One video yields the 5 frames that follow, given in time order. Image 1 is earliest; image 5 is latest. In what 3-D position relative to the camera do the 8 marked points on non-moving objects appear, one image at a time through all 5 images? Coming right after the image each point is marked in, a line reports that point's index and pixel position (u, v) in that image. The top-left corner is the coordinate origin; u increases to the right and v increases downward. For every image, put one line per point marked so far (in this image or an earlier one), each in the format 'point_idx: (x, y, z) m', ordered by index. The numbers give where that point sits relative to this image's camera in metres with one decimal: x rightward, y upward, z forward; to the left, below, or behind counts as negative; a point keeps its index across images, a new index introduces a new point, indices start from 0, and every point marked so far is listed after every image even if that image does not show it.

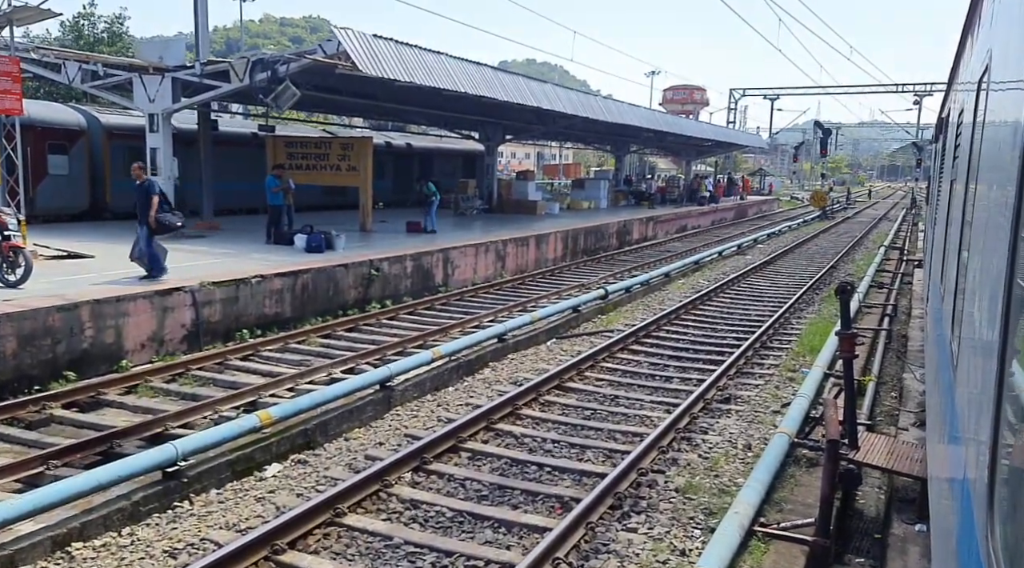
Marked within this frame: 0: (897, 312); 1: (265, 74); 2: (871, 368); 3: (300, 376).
0: (+6.2, -0.5, +13.9) m
1: (-3.6, +3.1, +12.6) m
2: (+4.1, -1.0, +9.9) m
3: (-2.0, -0.9, +8.1) m
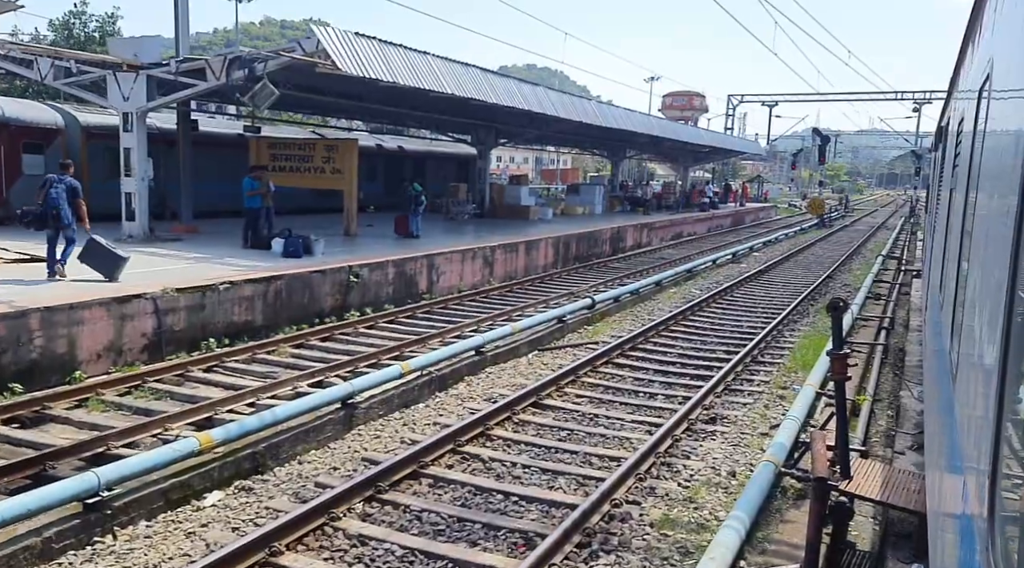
0: (+6.0, -0.6, +13.5) m
1: (-3.8, +3.0, +12.2) m
2: (+3.9, -1.1, +9.5) m
3: (-2.2, -1.0, +7.7) m
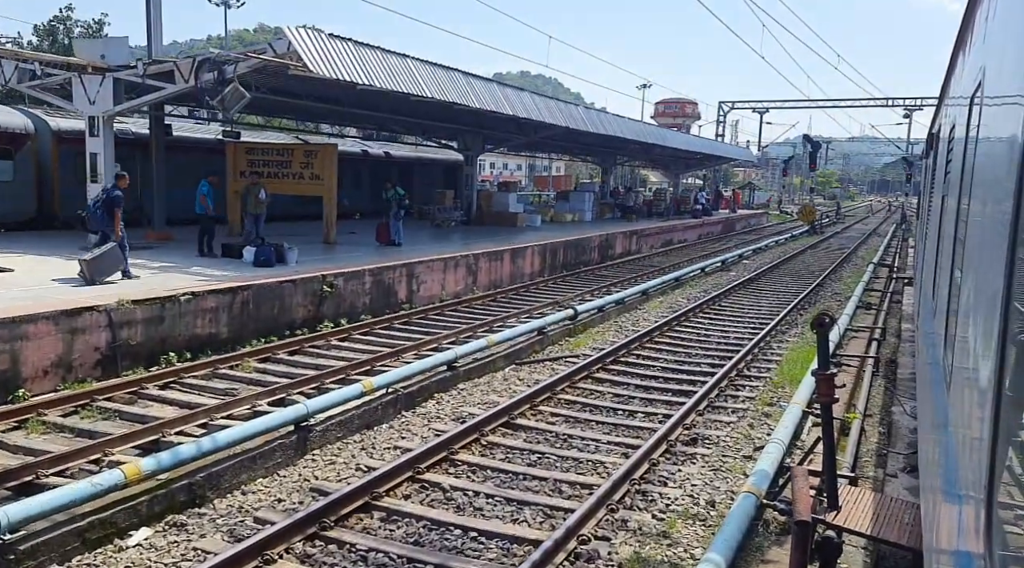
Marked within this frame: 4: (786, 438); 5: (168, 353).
0: (+5.7, -0.8, +13.1) m
1: (-4.1, +2.8, +11.7) m
2: (+3.6, -1.2, +9.1) m
3: (-2.5, -1.1, +7.3) m
4: (+1.9, -1.0, +5.8) m
5: (-3.6, -0.7, +9.0) m
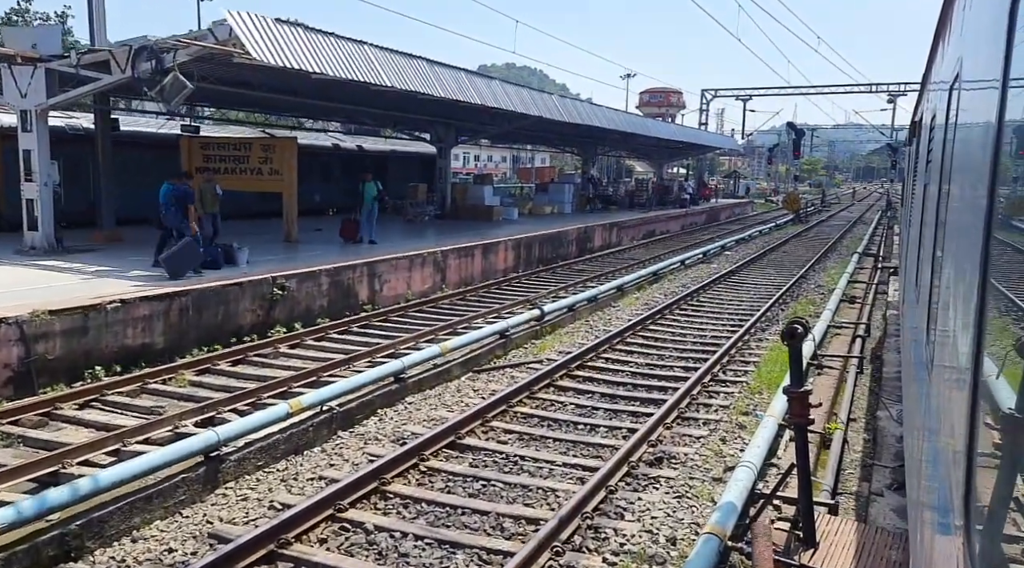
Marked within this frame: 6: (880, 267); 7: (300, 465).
0: (+5.2, -0.7, +12.5) m
1: (-4.6, +2.8, +11.0) m
2: (+3.2, -1.2, +8.5) m
3: (-2.9, -1.1, +6.6) m
4: (+1.5, -1.1, +5.2) m
5: (-4.0, -0.8, +8.3) m
6: (+8.4, +0.4, +19.7) m
7: (-1.4, -1.2, +5.7) m
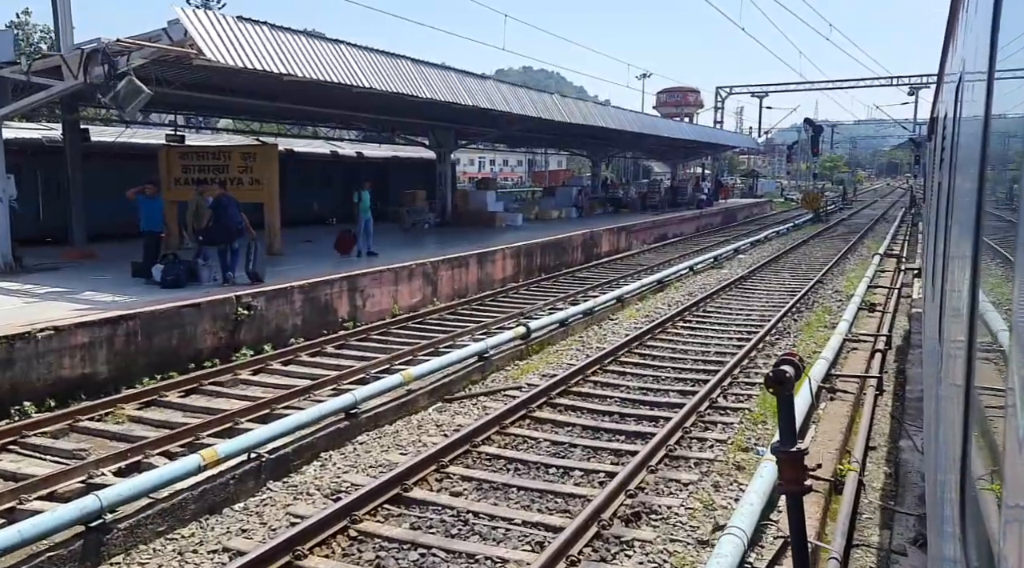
0: (+5.1, -0.8, +11.5) m
1: (-4.8, +2.5, +10.2) m
2: (+3.0, -1.3, +7.5) m
3: (-3.2, -1.3, +5.7) m
4: (+1.2, -1.2, +4.3) m
5: (-4.3, -1.0, +7.5) m
6: (+8.4, +0.3, +18.6) m
7: (-1.7, -1.4, +4.9) m
